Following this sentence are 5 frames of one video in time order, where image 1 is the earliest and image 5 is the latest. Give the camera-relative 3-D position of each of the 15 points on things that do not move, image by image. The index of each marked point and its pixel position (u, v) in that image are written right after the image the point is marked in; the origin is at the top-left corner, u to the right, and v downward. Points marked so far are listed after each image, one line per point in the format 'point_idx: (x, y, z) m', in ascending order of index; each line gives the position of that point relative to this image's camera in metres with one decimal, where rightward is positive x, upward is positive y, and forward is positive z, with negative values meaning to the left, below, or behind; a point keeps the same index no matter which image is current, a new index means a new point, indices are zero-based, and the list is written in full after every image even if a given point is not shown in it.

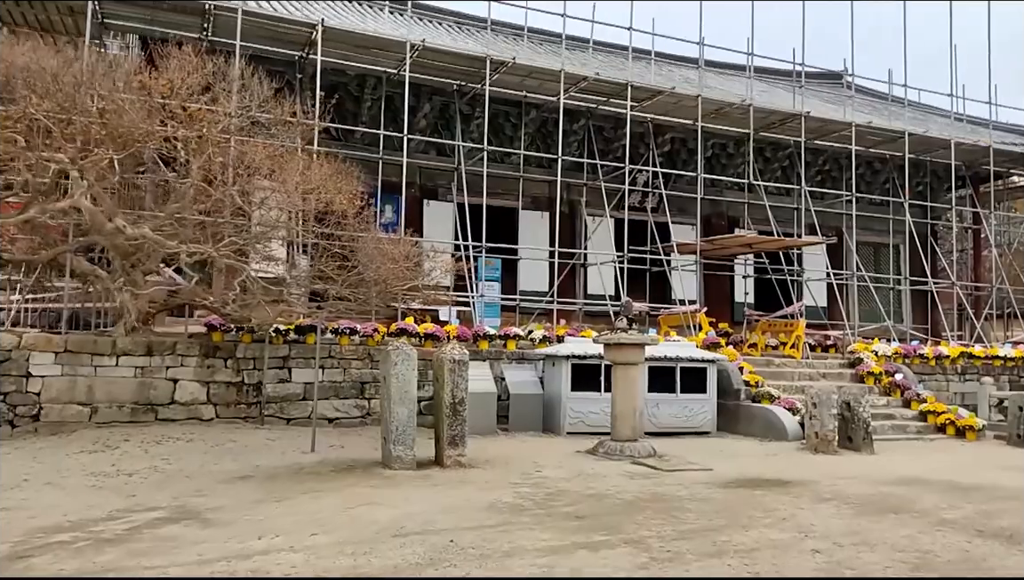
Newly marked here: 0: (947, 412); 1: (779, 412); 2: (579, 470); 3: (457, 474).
0: (+6.4, -1.8, +11.6) m
1: (+3.6, -1.6, +10.5) m
2: (+0.6, -1.7, +7.5) m
3: (-0.5, -1.7, +7.1) m
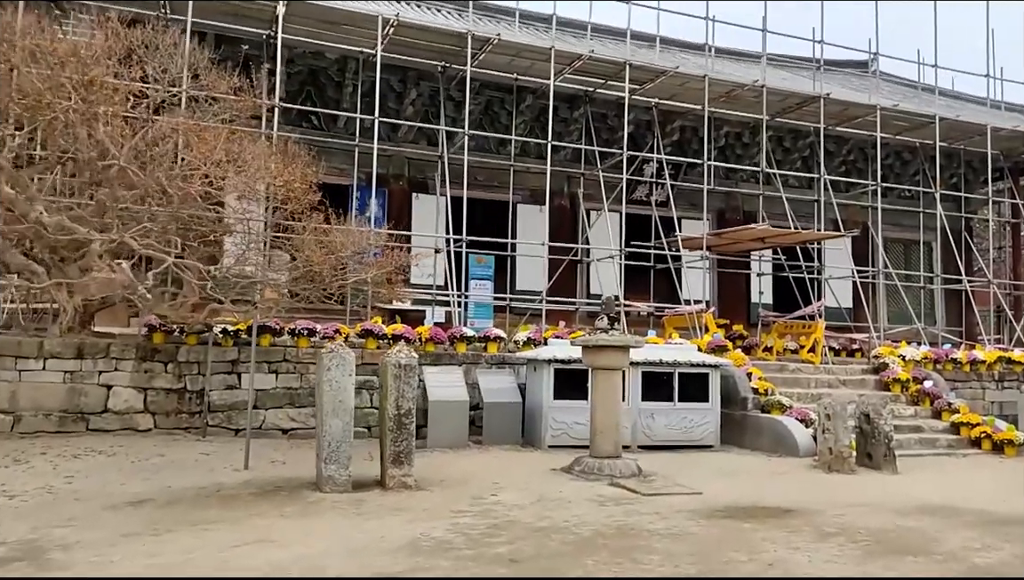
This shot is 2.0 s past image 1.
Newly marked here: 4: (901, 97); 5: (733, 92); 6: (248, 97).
0: (+6.2, -1.8, +10.3) m
1: (+3.3, -1.6, +9.3) m
2: (+0.2, -1.7, +6.4) m
3: (-0.9, -1.6, +6.1) m
4: (+7.6, +3.8, +15.4) m
5: (+3.8, +3.4, +13.6) m
6: (-2.9, +2.1, +8.4) m
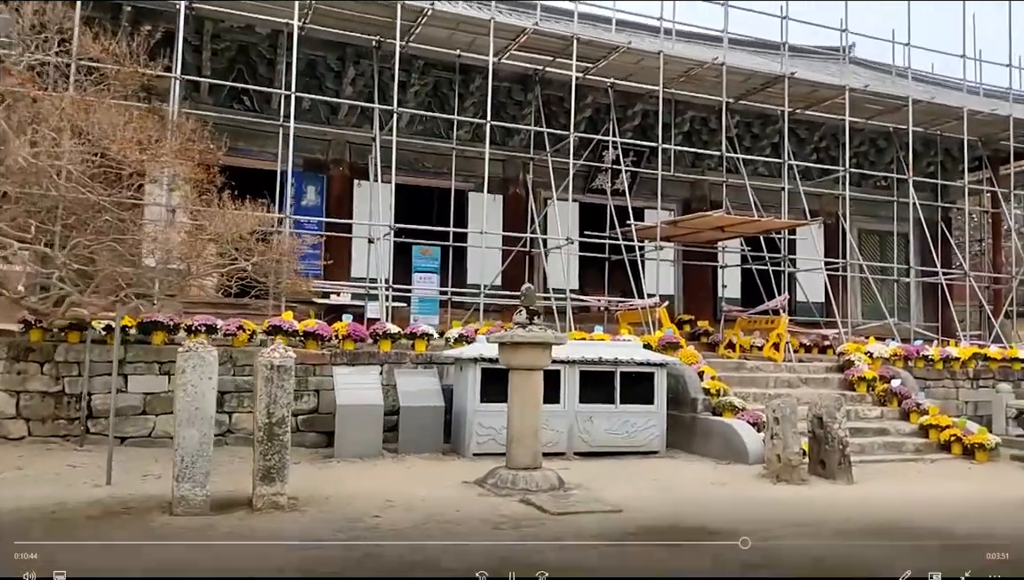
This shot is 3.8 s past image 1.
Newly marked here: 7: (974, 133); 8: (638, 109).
0: (+5.4, -1.7, +9.6) m
1: (+2.5, -1.5, +8.5) m
2: (-0.5, -1.6, +5.6) m
3: (-1.7, -1.5, +5.2) m
4: (+6.7, +3.9, +14.6) m
5: (+2.9, +3.5, +12.7) m
6: (-3.7, +2.2, +7.6) m
7: (+9.0, +3.1, +15.3) m
8: (+2.2, +3.2, +13.9) m
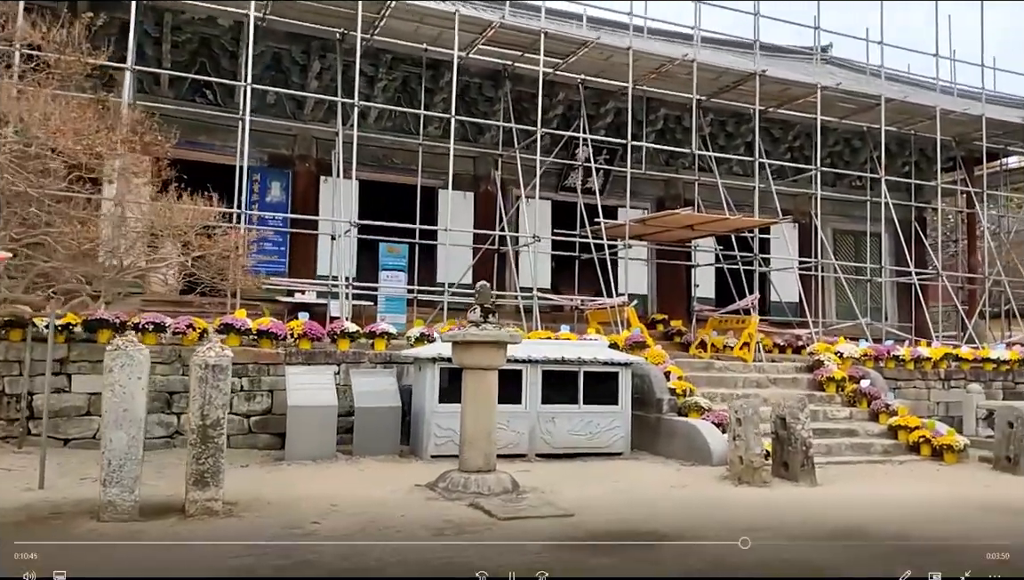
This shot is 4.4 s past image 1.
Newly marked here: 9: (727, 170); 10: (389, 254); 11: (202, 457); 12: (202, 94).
0: (+4.9, -1.7, +9.5) m
1: (+2.1, -1.5, +8.4) m
2: (-0.9, -1.6, +5.4) m
3: (-2.1, -1.5, +5.0) m
4: (+6.2, +3.9, +14.5) m
5: (+2.4, +3.6, +12.6) m
6: (-4.1, +2.2, +7.3) m
7: (+8.5, +3.1, +15.2) m
8: (+1.7, +3.2, +13.7) m
9: (+4.1, +2.3, +15.0) m
10: (-2.0, +0.6, +12.7) m
11: (-2.1, -1.1, +5.3) m
12: (-4.7, +3.0, +12.0) m
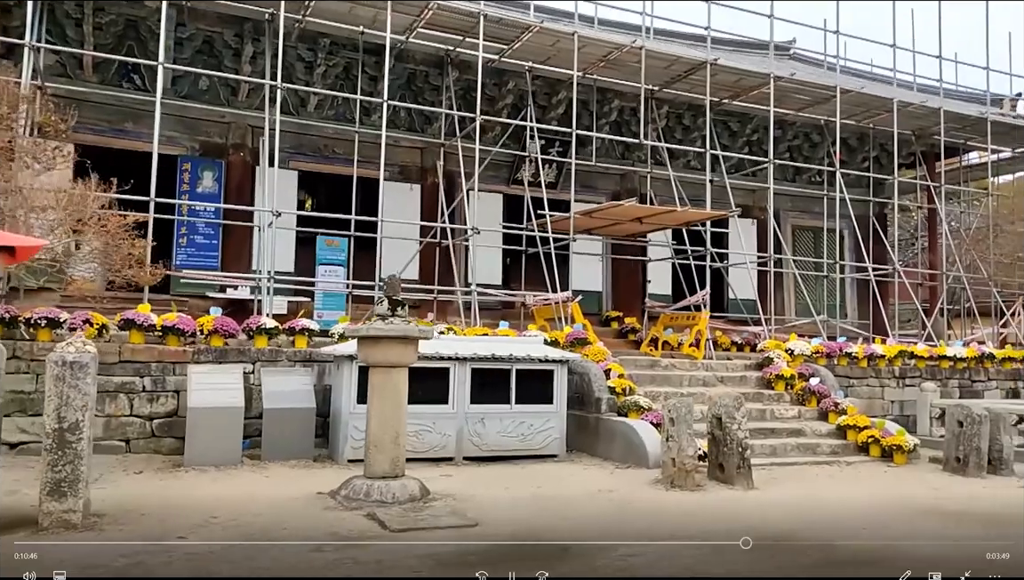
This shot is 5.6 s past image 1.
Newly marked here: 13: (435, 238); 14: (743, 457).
0: (+4.2, -1.6, +9.1) m
1: (+1.3, -1.4, +7.9) m
2: (-1.6, -1.5, +4.9) m
3: (-2.7, -1.4, +4.5) m
4: (+5.3, +4.0, +14.2) m
5: (+1.6, +3.6, +12.2) m
6: (-4.8, +2.3, +6.7) m
7: (+7.5, +3.1, +15.0) m
8: (+0.8, +3.3, +13.3) m
9: (+3.2, +2.4, +14.6) m
10: (-2.8, +0.7, +12.1) m
11: (-2.8, -1.1, +4.8) m
12: (-5.6, +3.1, +11.3) m
13: (-1.2, +0.8, +12.3) m
14: (+2.1, -1.5, +7.0) m
